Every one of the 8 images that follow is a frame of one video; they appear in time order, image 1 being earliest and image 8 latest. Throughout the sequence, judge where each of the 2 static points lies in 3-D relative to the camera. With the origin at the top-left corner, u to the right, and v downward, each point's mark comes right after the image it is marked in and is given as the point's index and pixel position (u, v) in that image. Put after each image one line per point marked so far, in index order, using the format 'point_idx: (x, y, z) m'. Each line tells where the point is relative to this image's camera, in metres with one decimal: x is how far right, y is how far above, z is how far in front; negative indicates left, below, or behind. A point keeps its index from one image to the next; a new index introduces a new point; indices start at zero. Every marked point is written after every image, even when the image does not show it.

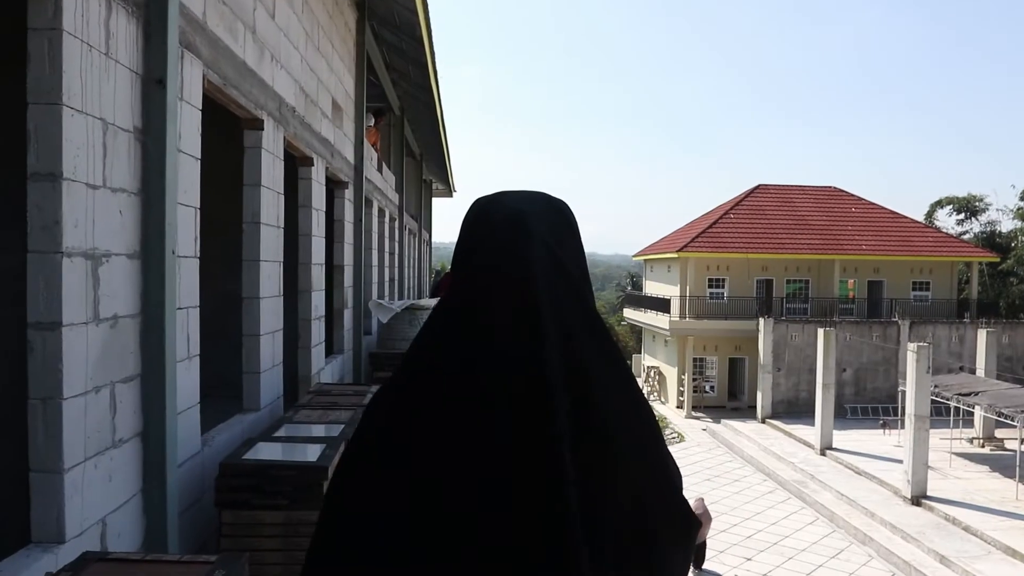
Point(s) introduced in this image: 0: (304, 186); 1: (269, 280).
0: (-1.4, +0.7, +5.8) m
1: (-1.2, 0.0, +4.5) m
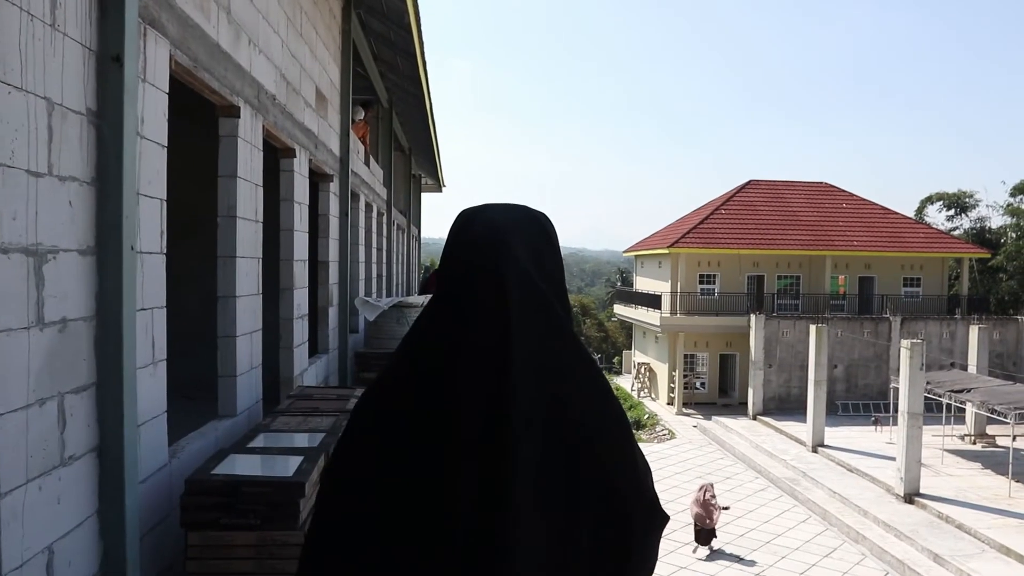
0: (-1.4, +0.7, +5.5) m
1: (-1.3, 0.0, +4.2) m
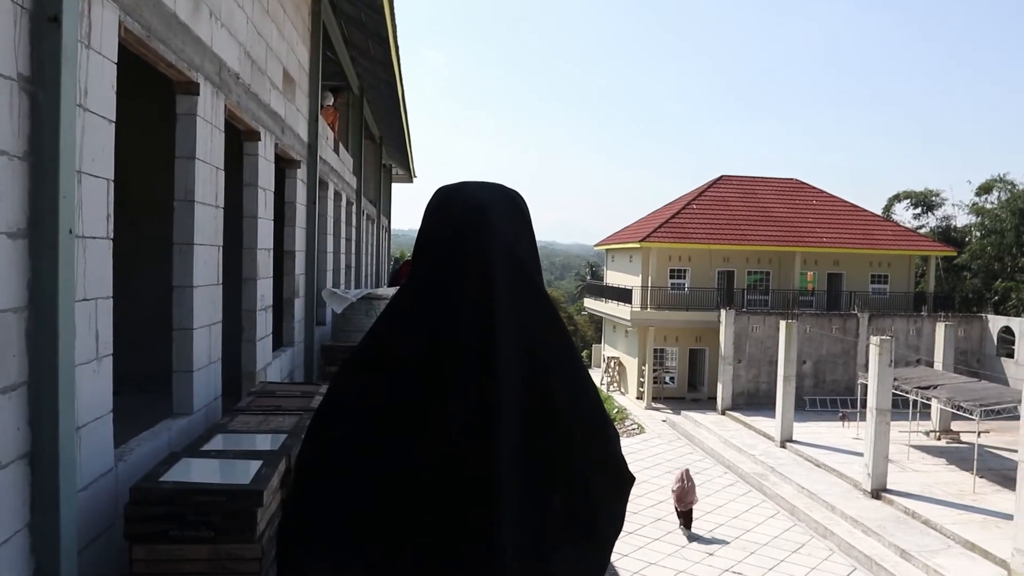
0: (-1.6, +0.7, +5.2) m
1: (-1.4, +0.1, +4.0) m
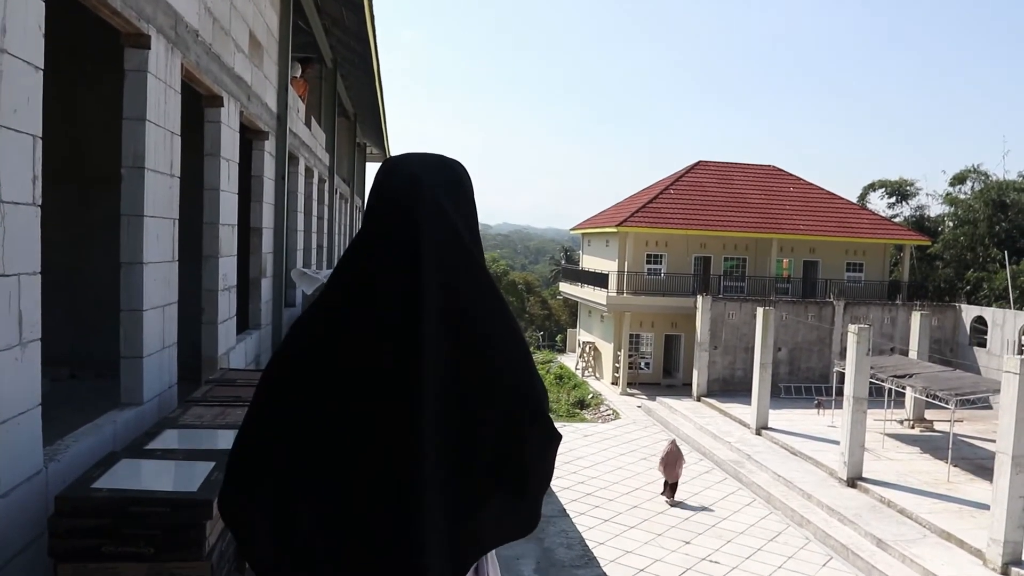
0: (-1.7, +0.9, +4.8) m
1: (-1.5, +0.2, +3.6) m
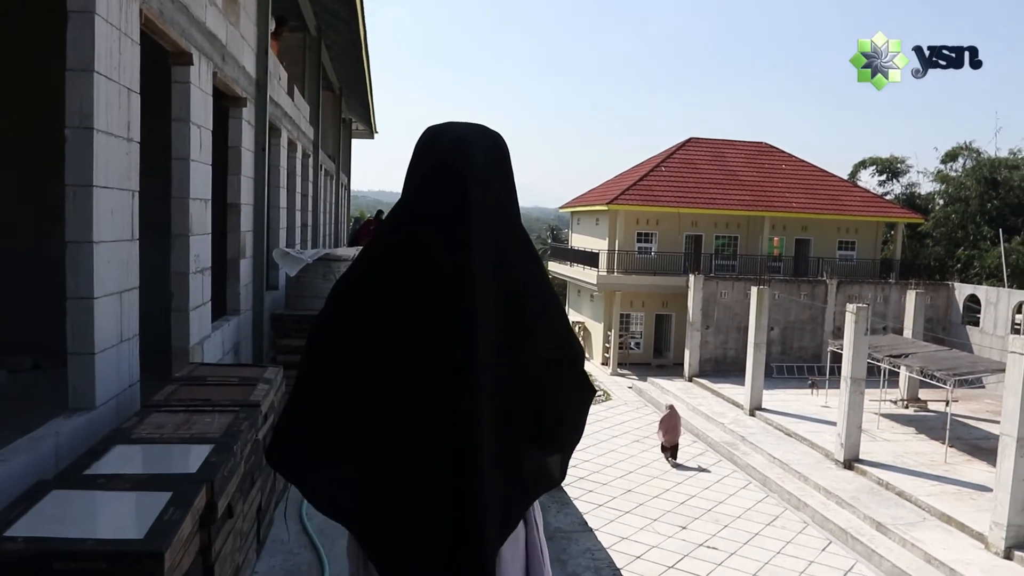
0: (-1.6, +1.0, +4.3) m
1: (-1.4, +0.2, +3.1) m
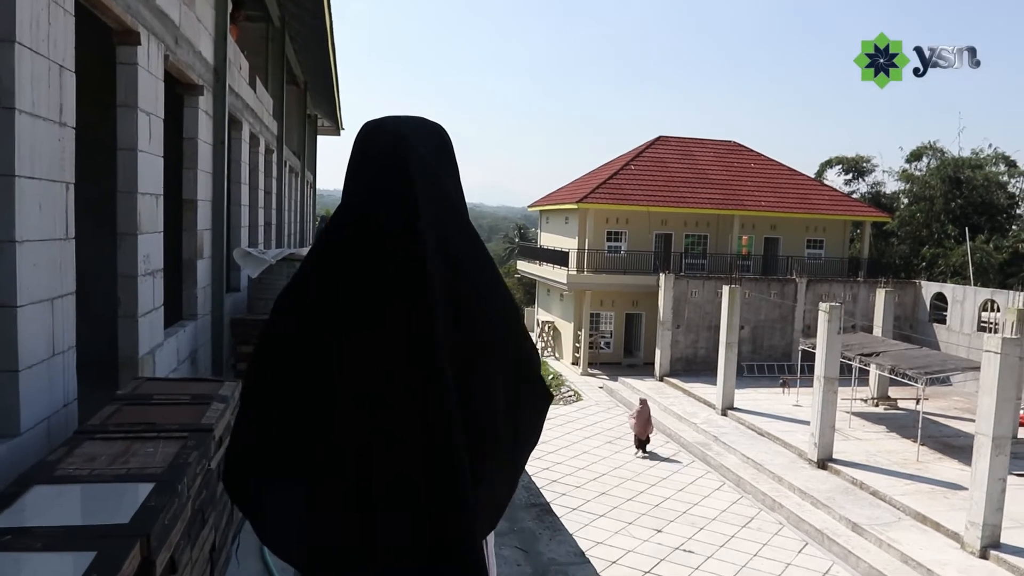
0: (-1.7, +0.9, +3.9) m
1: (-1.4, +0.2, +2.7) m
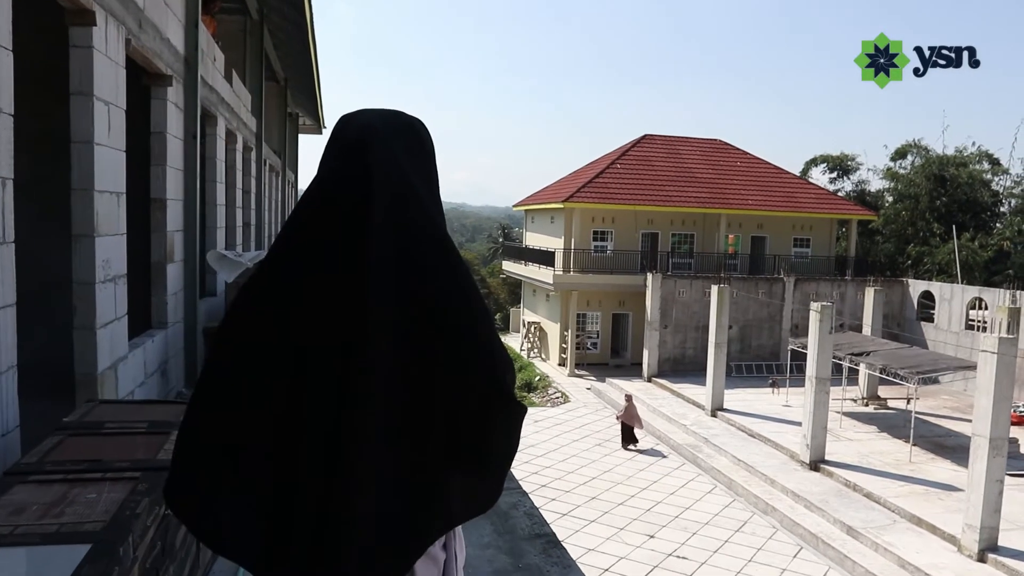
0: (-1.7, +0.9, +3.5) m
1: (-1.4, +0.2, +2.3) m
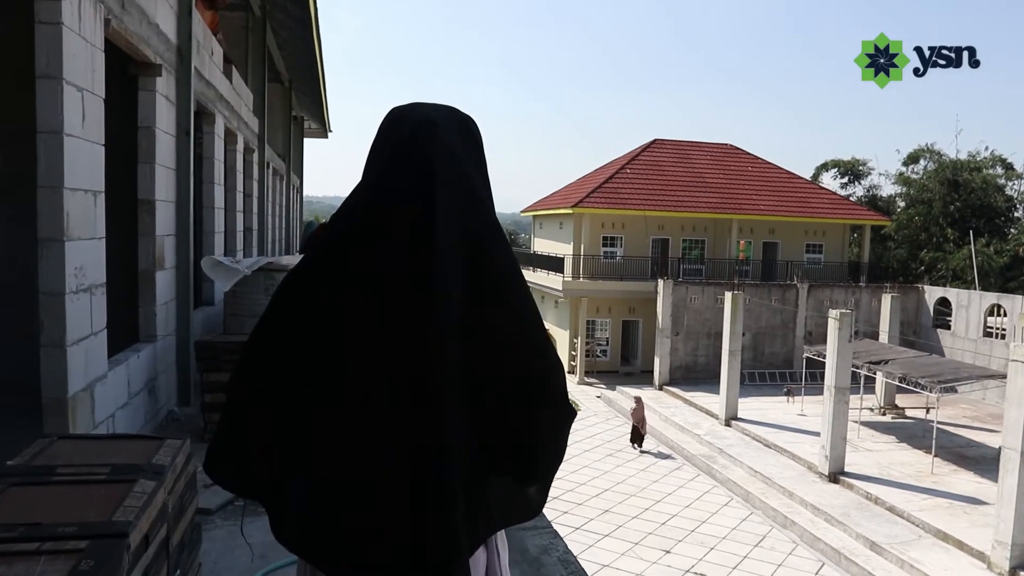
0: (-1.6, +0.9, +3.1) m
1: (-1.3, +0.2, +1.9) m
